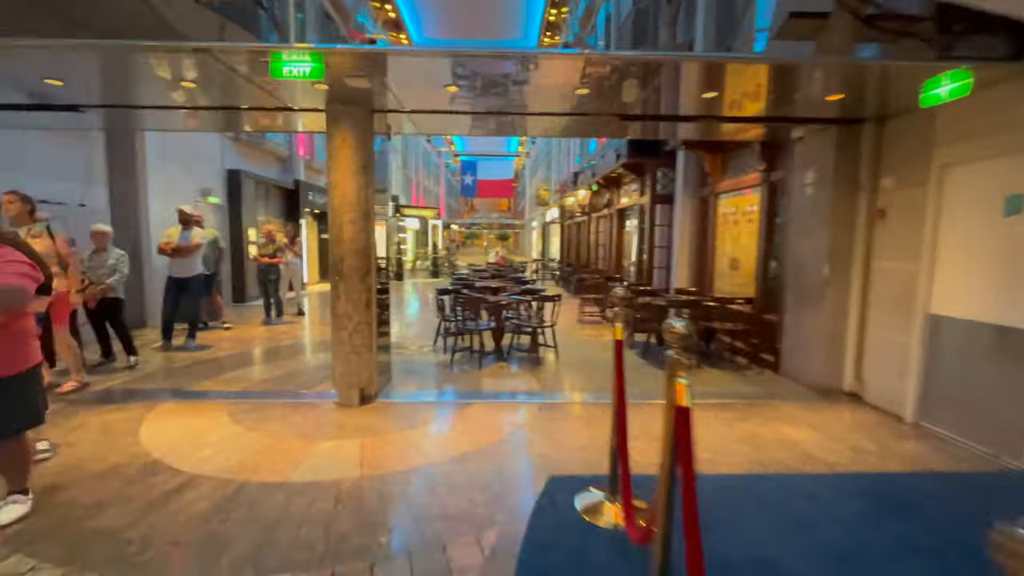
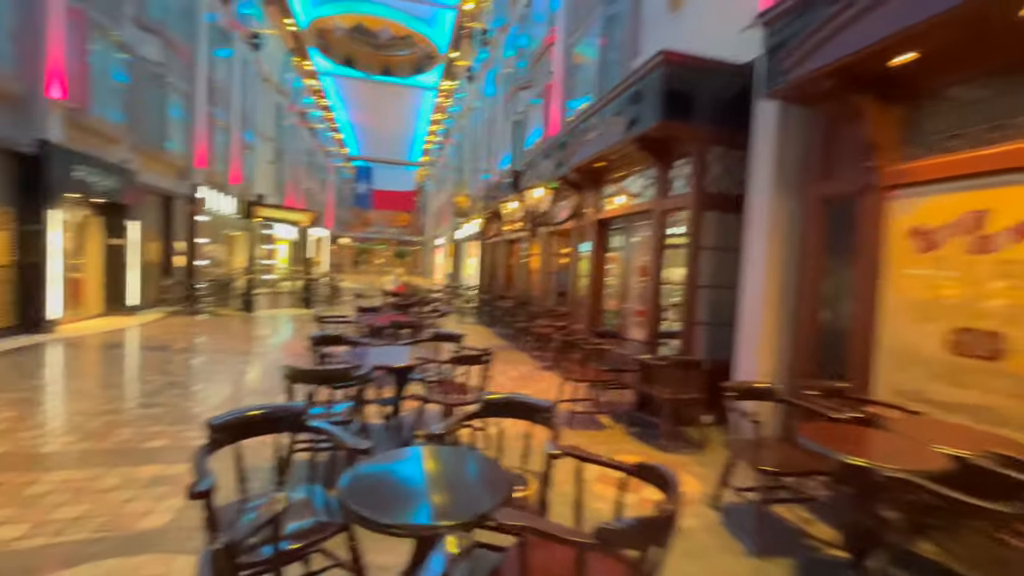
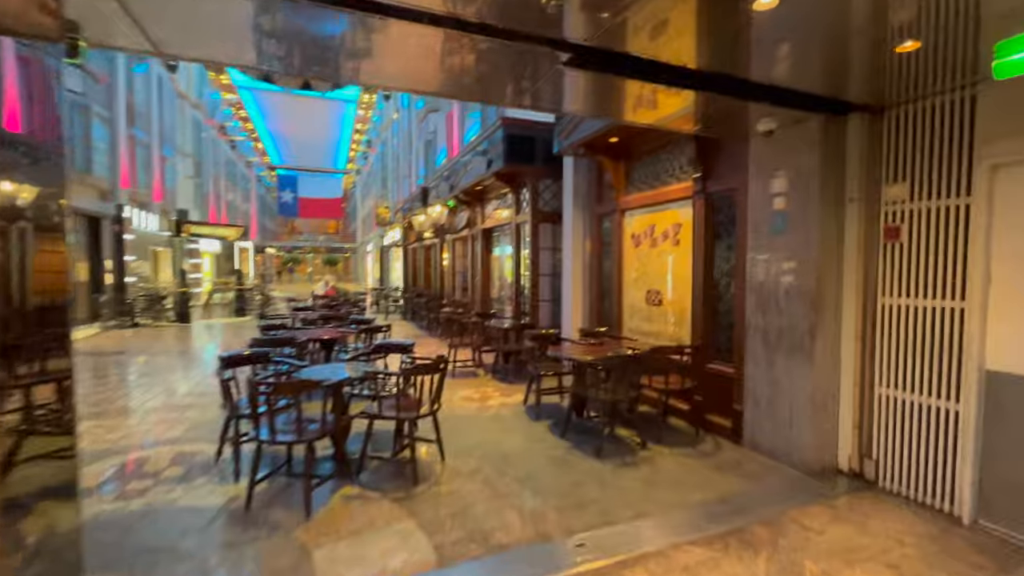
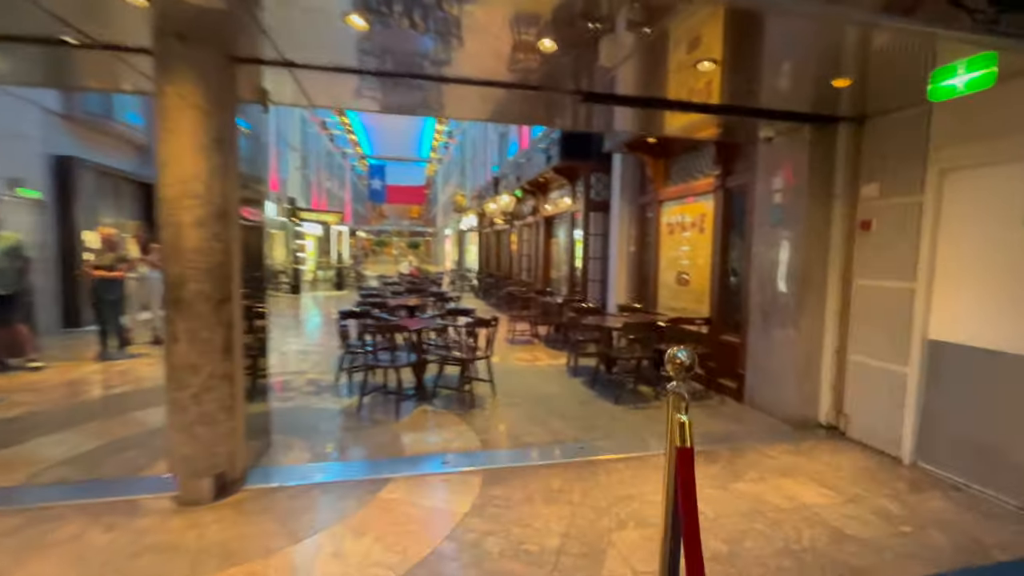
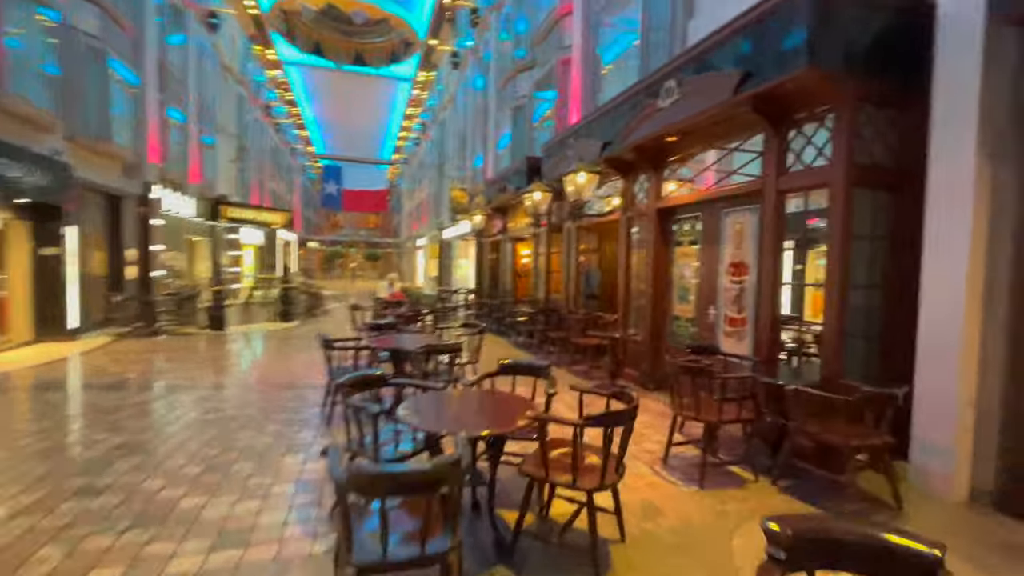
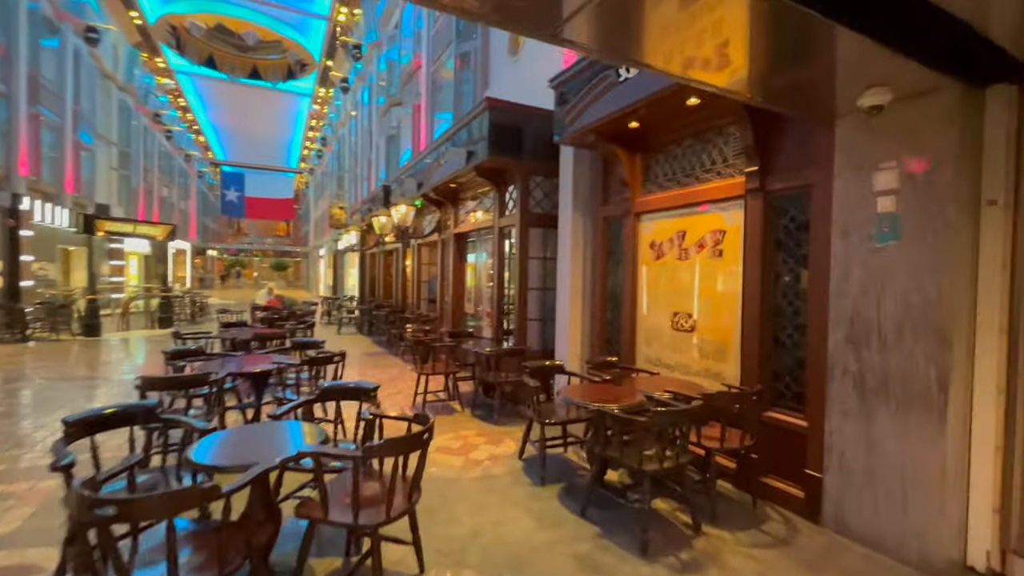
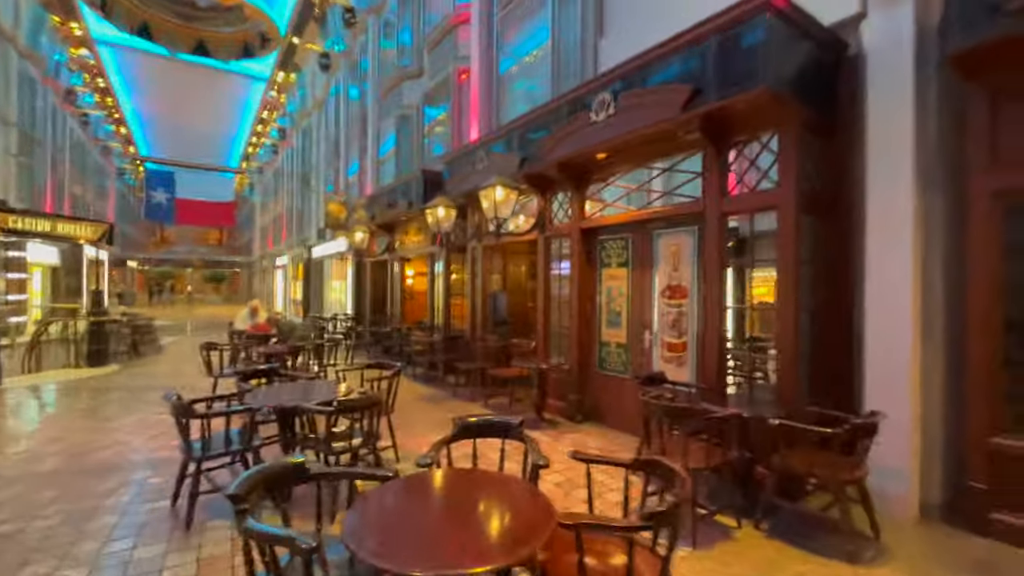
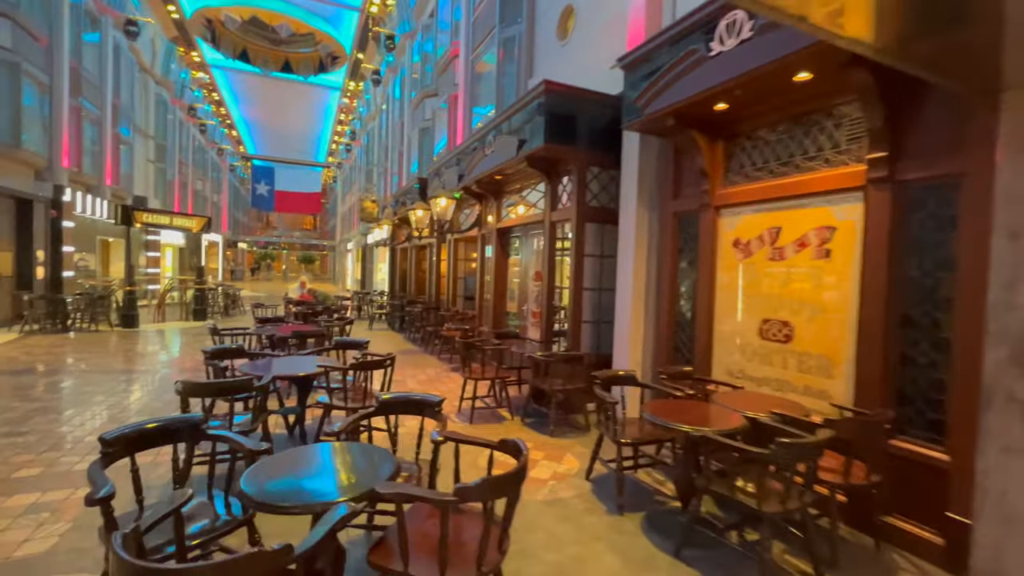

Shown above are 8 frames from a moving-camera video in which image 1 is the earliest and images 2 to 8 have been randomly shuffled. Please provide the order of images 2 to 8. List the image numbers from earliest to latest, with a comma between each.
4, 3, 6, 8, 2, 5, 7
